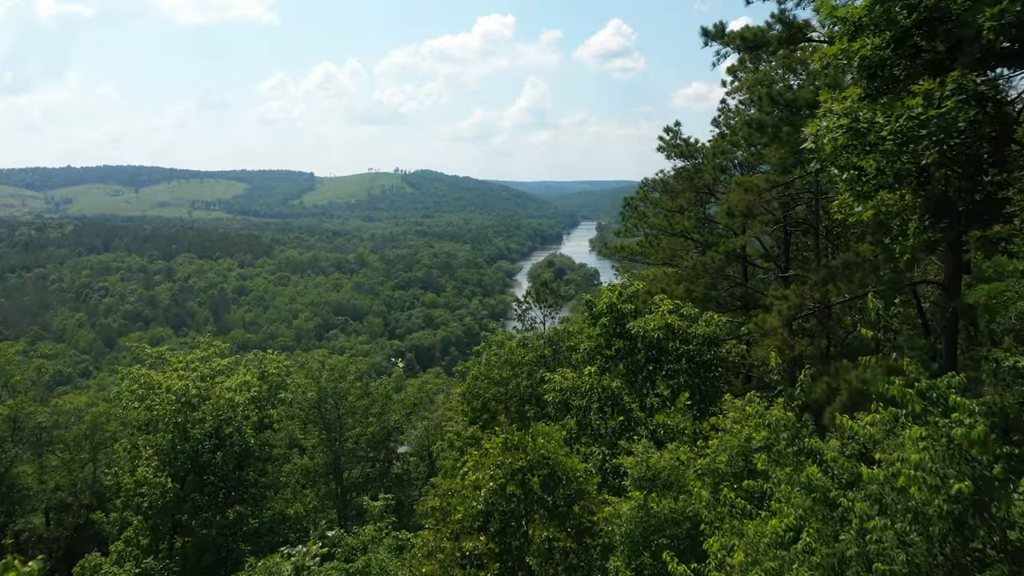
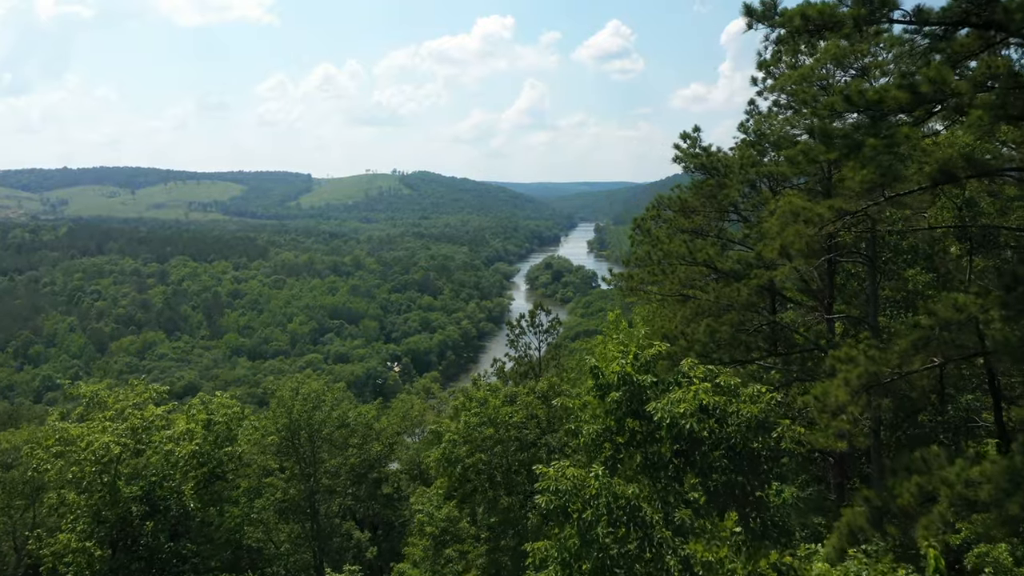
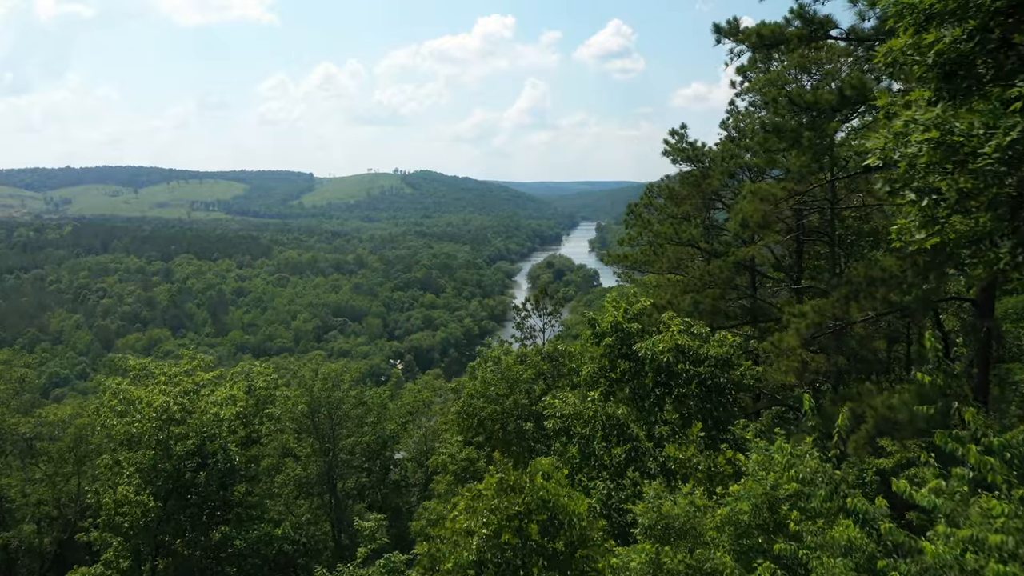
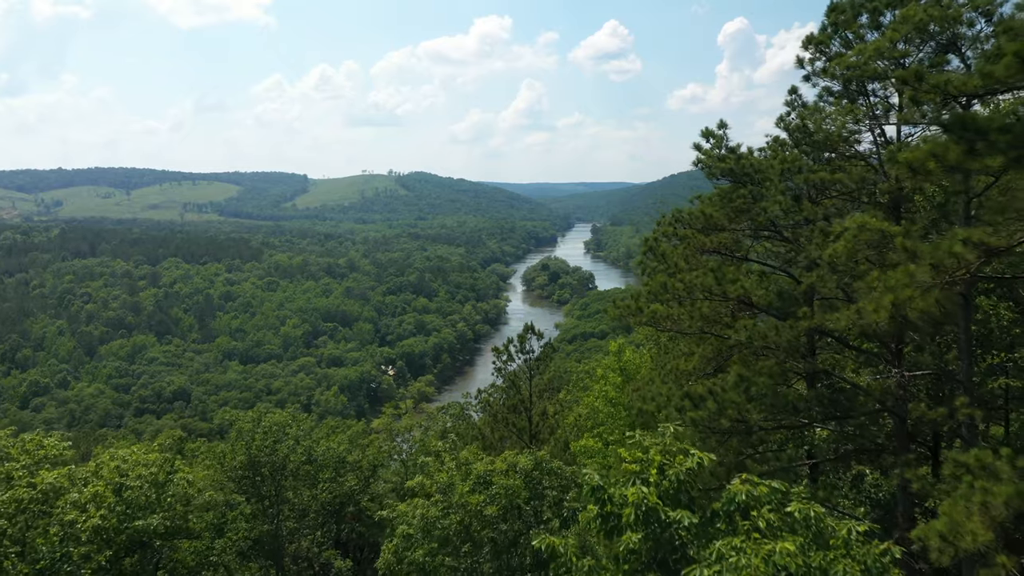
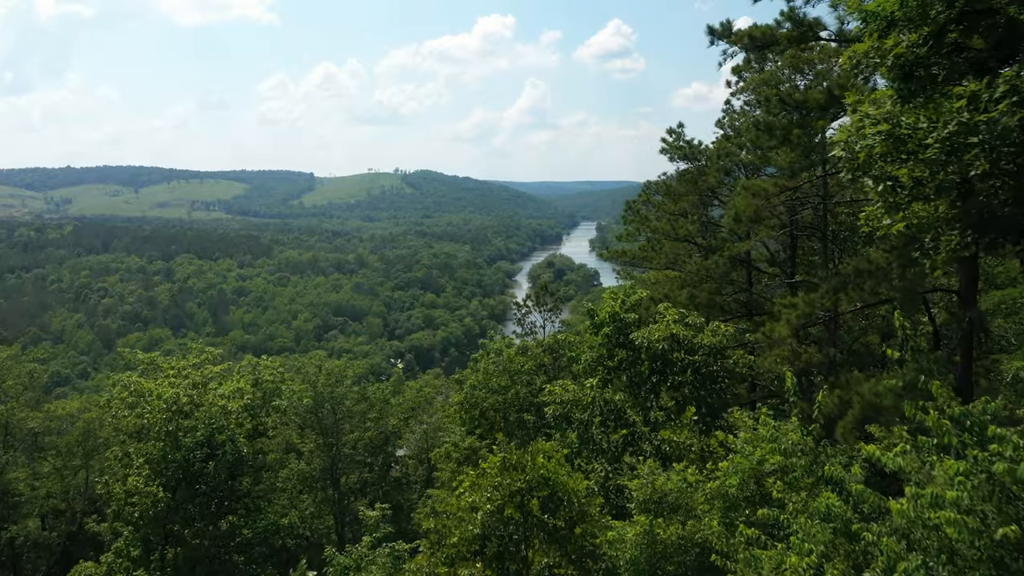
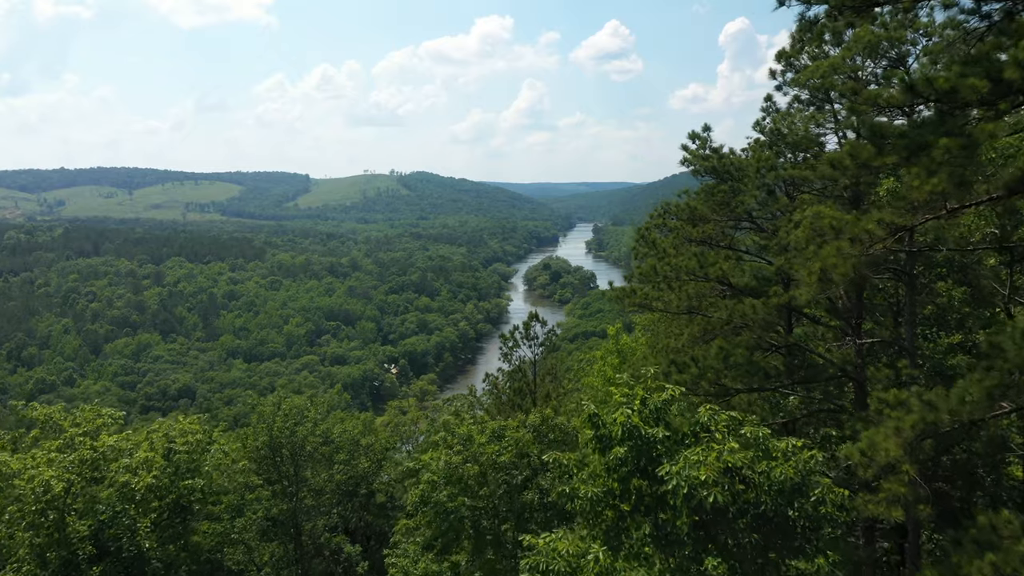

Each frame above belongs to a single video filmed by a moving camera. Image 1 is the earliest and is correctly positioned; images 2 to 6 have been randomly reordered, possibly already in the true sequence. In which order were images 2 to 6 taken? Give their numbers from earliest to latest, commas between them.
5, 3, 2, 6, 4
